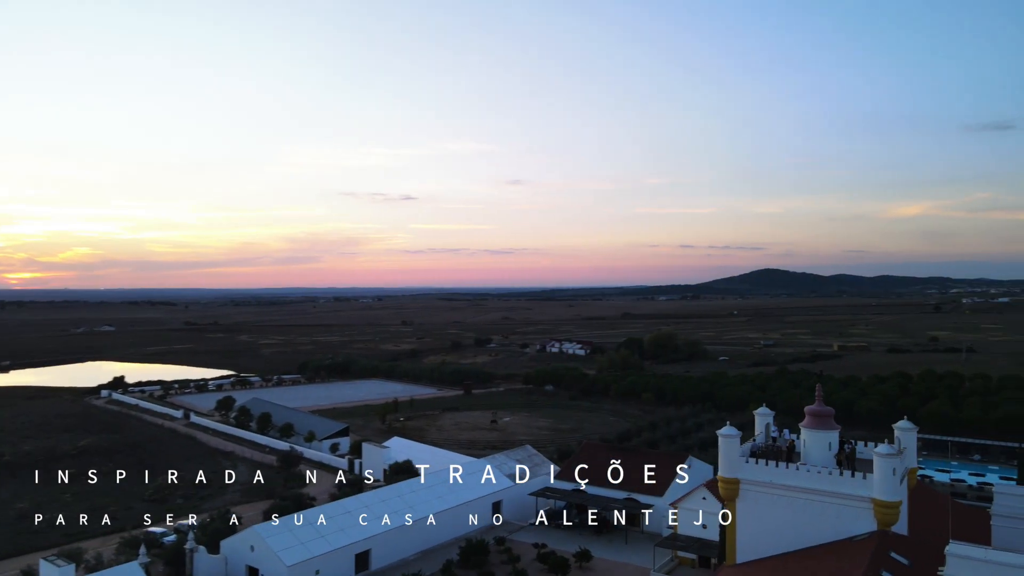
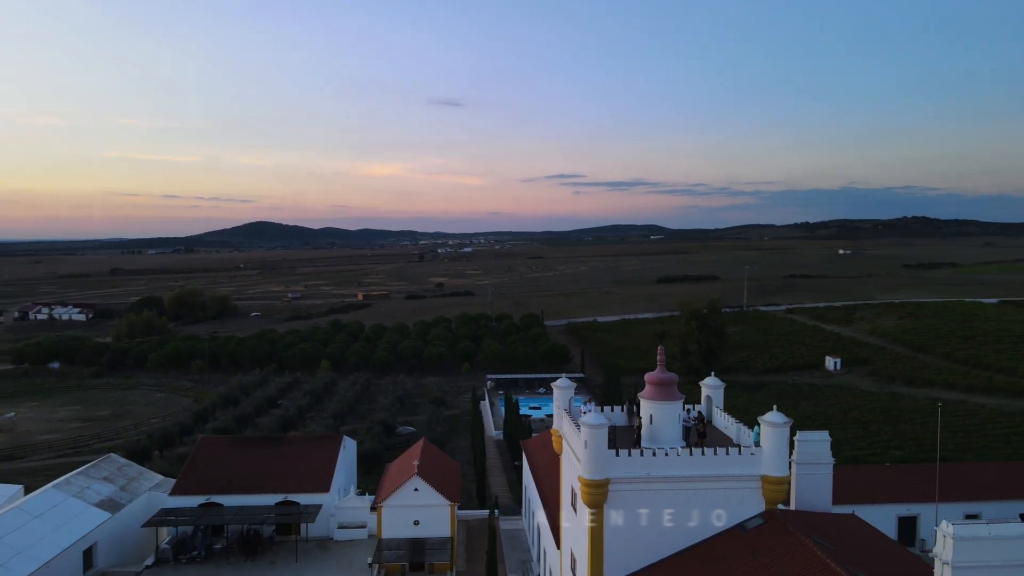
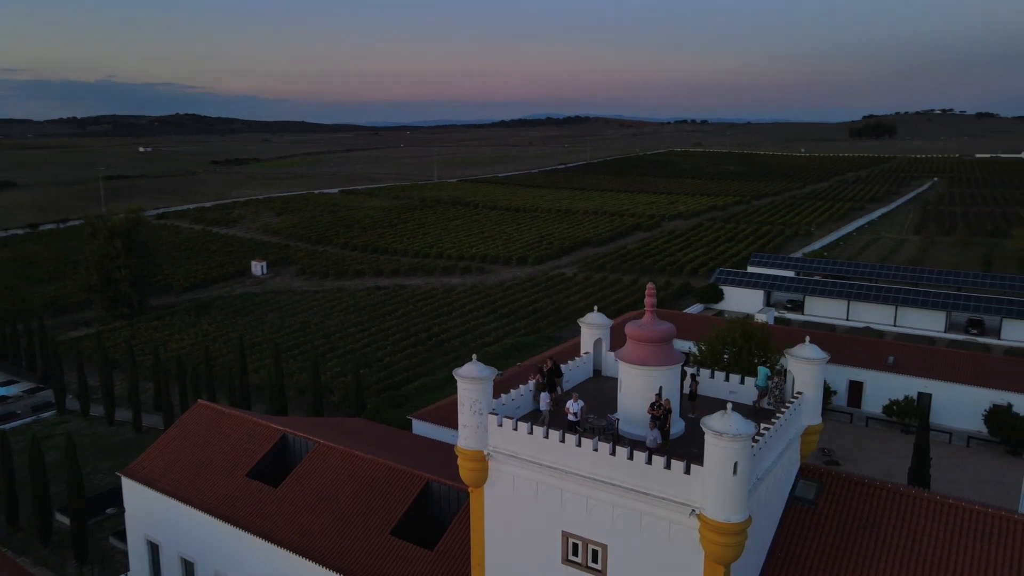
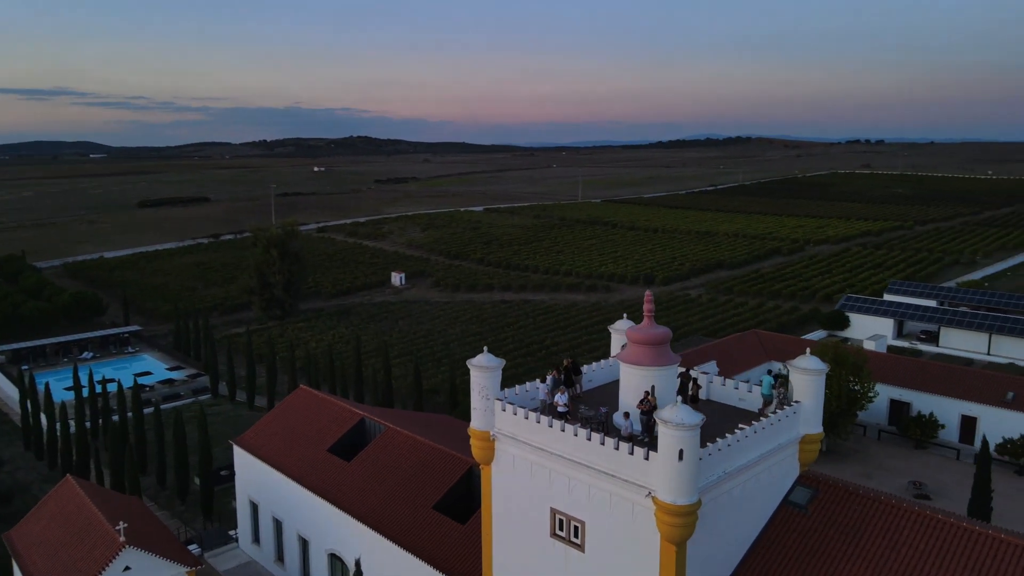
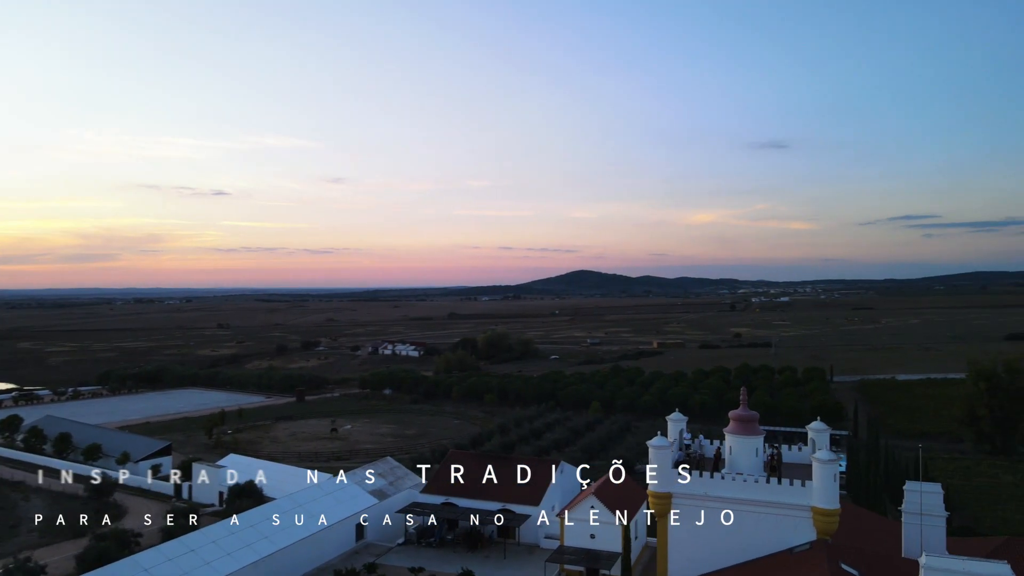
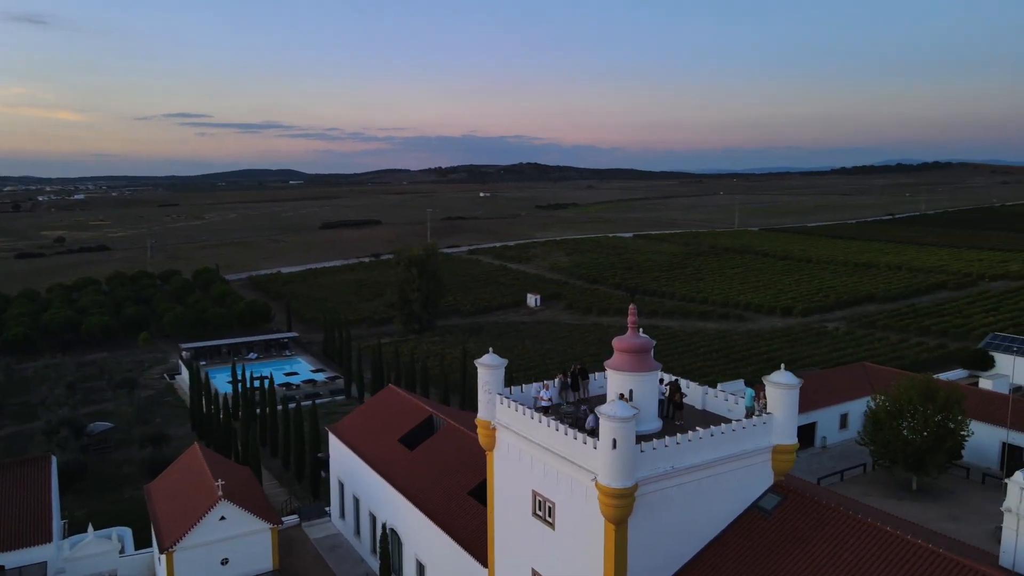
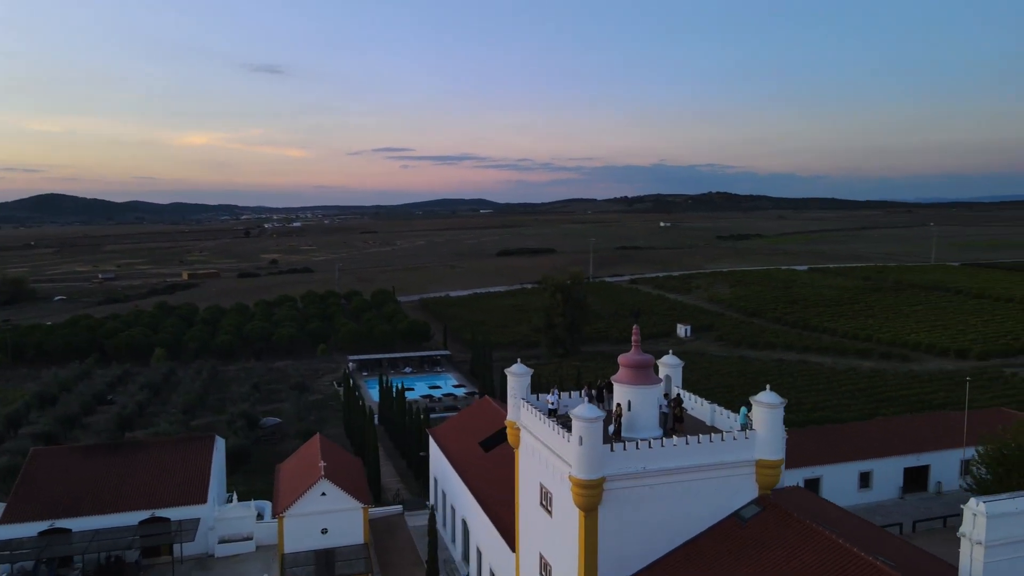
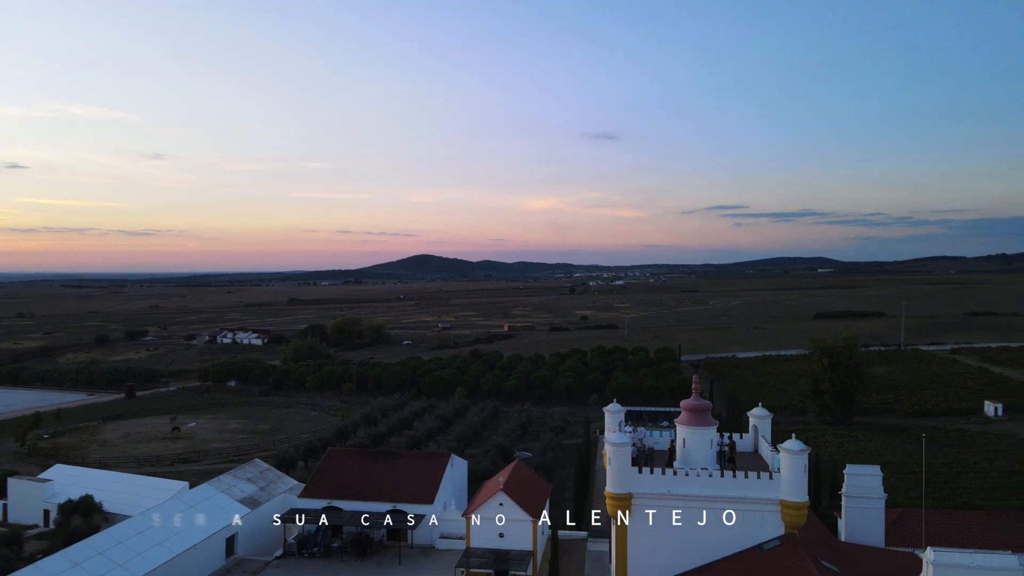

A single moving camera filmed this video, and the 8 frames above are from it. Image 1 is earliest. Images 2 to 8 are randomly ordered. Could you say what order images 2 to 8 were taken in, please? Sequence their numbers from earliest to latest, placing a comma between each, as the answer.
5, 8, 2, 7, 6, 4, 3
